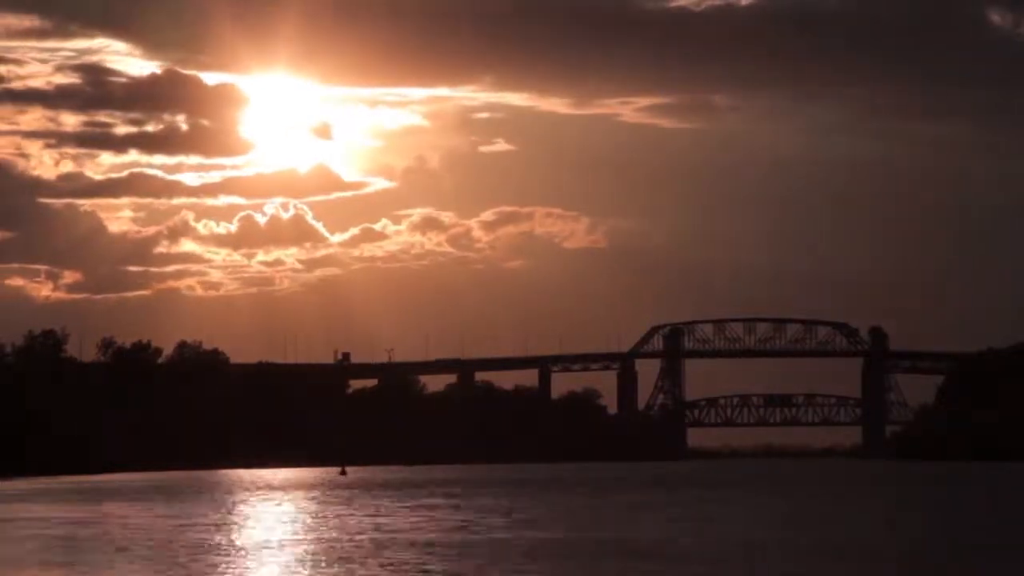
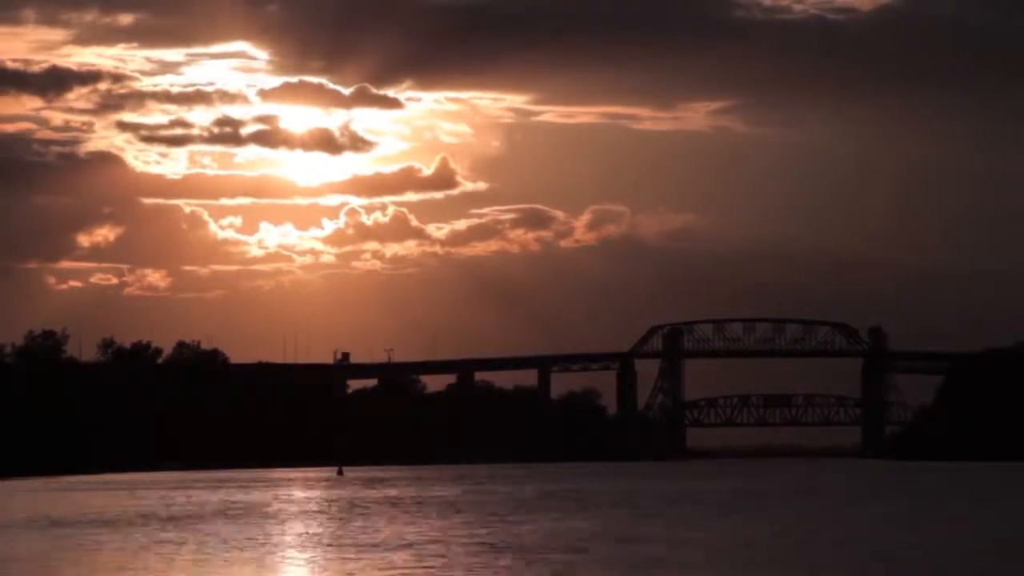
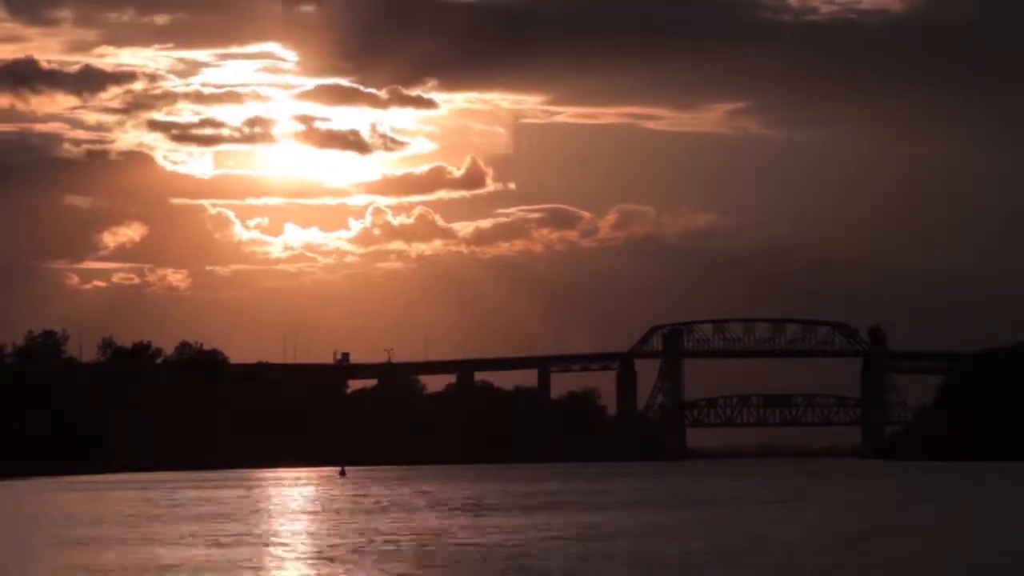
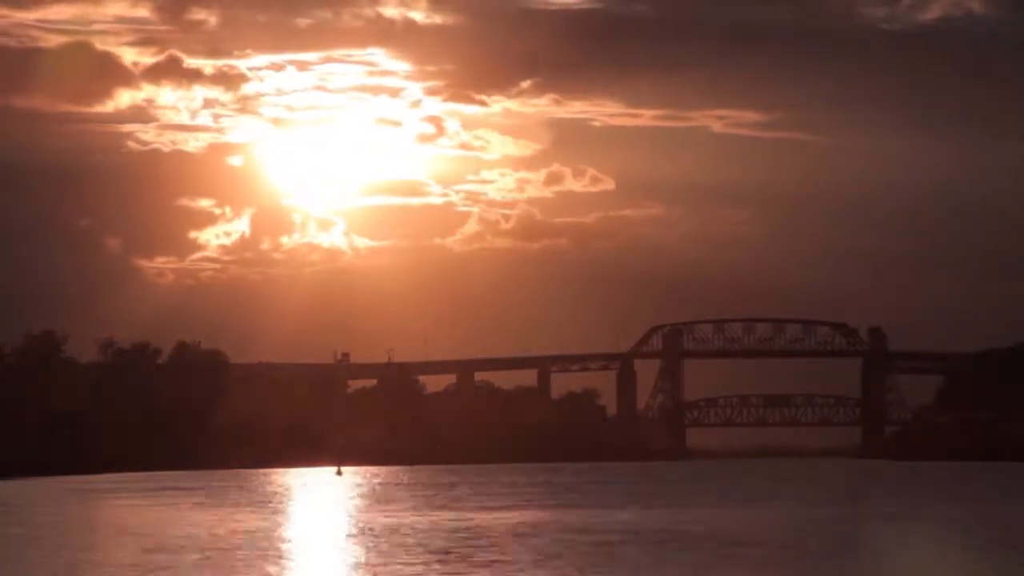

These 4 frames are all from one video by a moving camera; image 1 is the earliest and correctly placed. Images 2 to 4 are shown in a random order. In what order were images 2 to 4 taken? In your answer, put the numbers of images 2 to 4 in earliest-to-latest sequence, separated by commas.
2, 3, 4
